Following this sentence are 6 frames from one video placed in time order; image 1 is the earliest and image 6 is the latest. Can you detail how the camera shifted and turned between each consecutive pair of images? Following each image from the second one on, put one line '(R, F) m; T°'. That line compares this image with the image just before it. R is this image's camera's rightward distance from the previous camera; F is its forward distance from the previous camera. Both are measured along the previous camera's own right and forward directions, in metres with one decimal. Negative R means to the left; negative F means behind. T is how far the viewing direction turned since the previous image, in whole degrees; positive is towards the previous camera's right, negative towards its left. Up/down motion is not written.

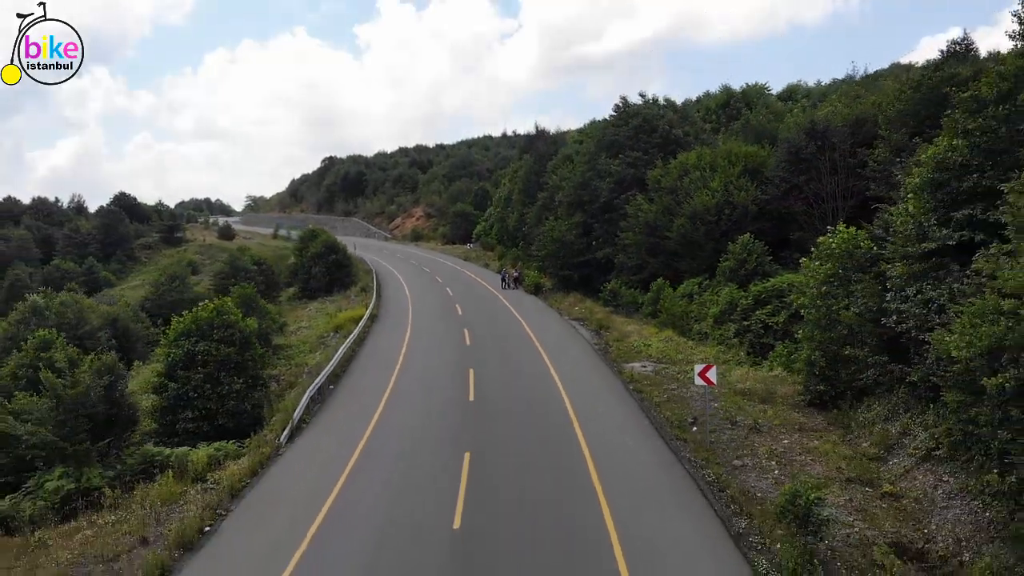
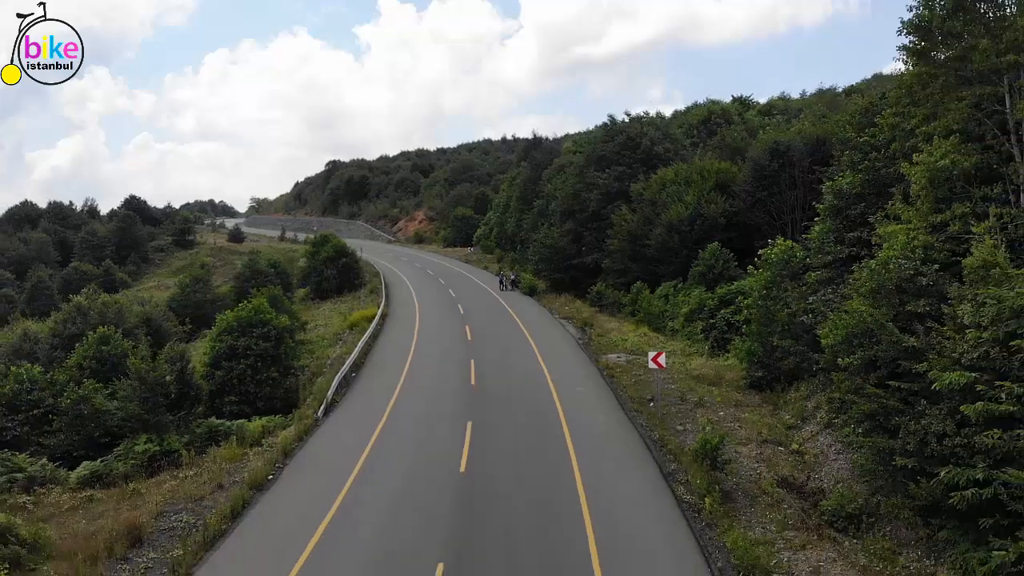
(+0.2, -3.1) m; 0°
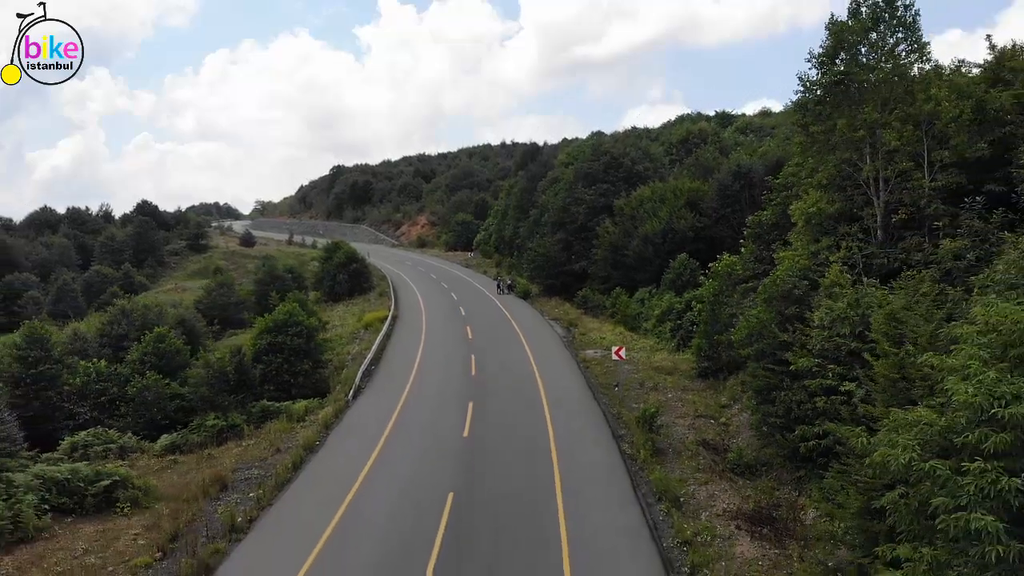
(+0.3, -3.9) m; 0°
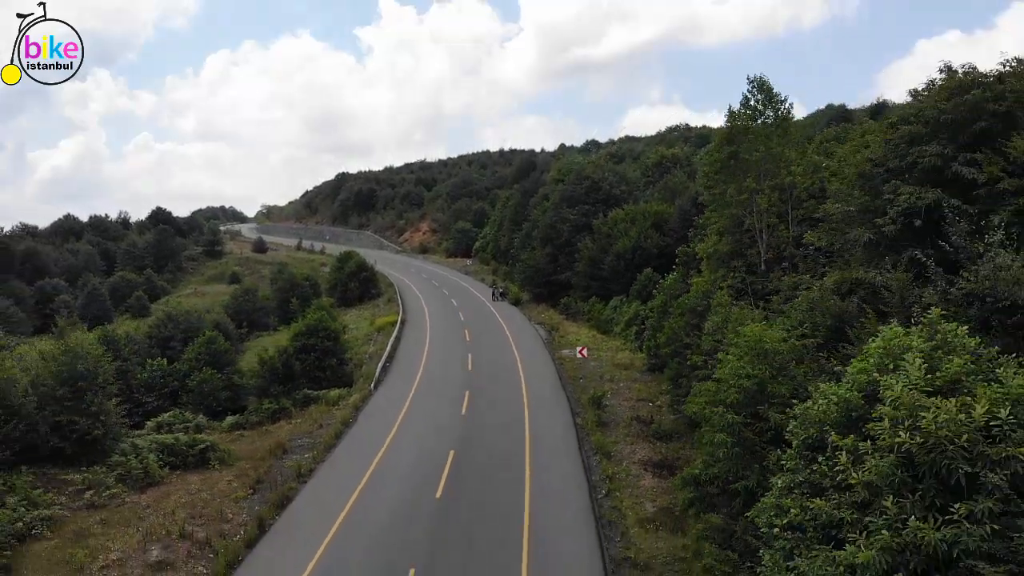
(+0.6, -5.5) m; 0°
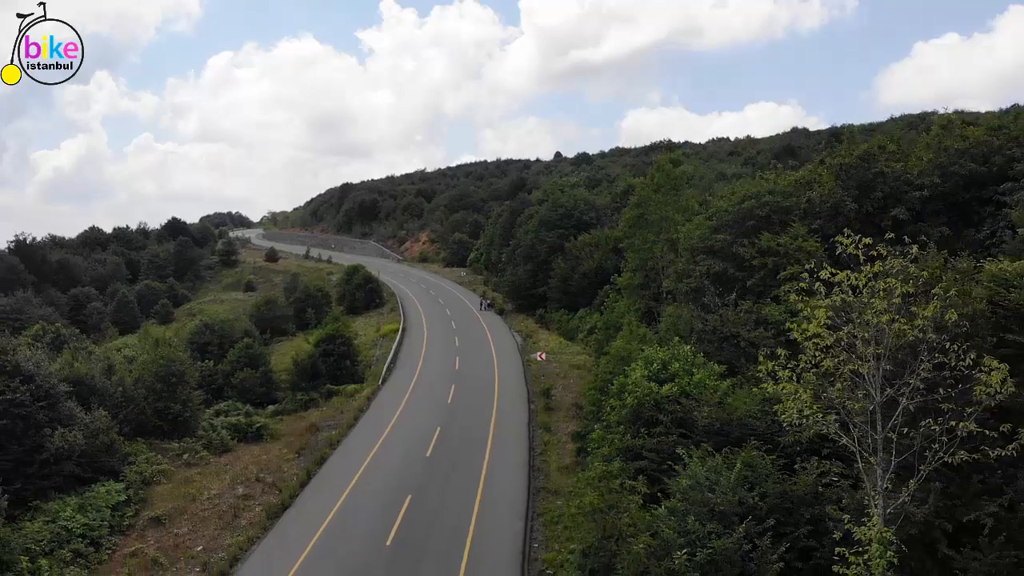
(+1.4, -7.5) m; 0°
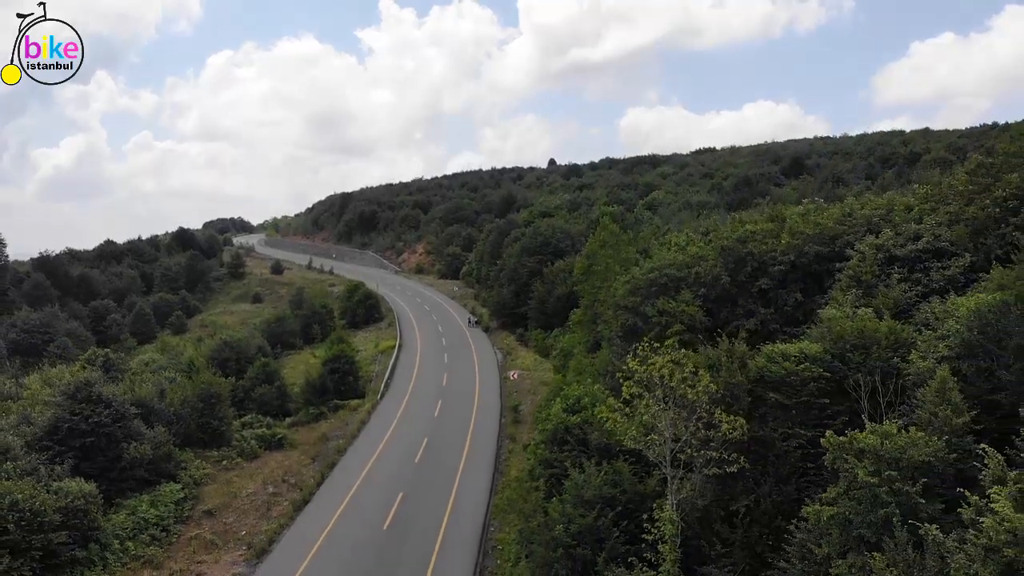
(+1.5, -6.4) m; 0°
